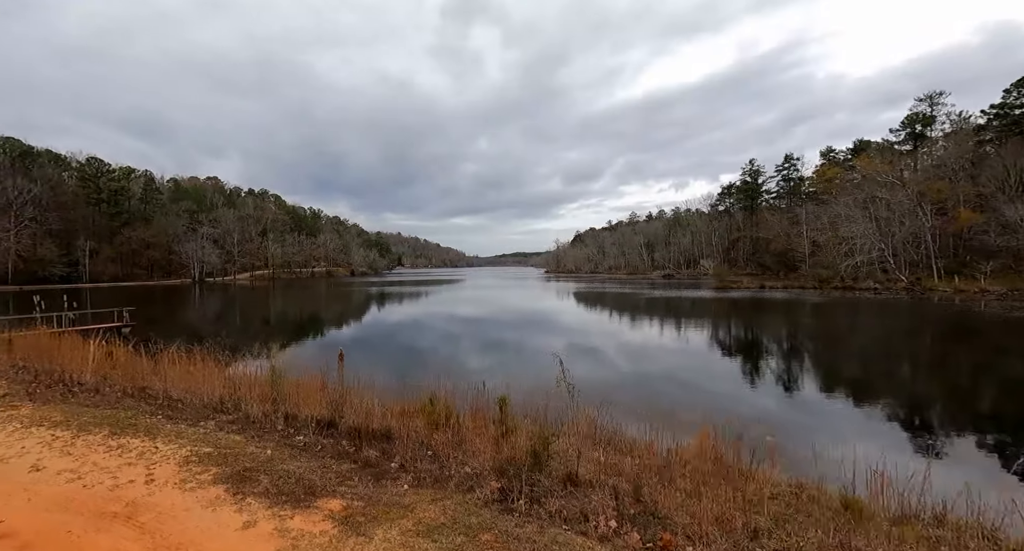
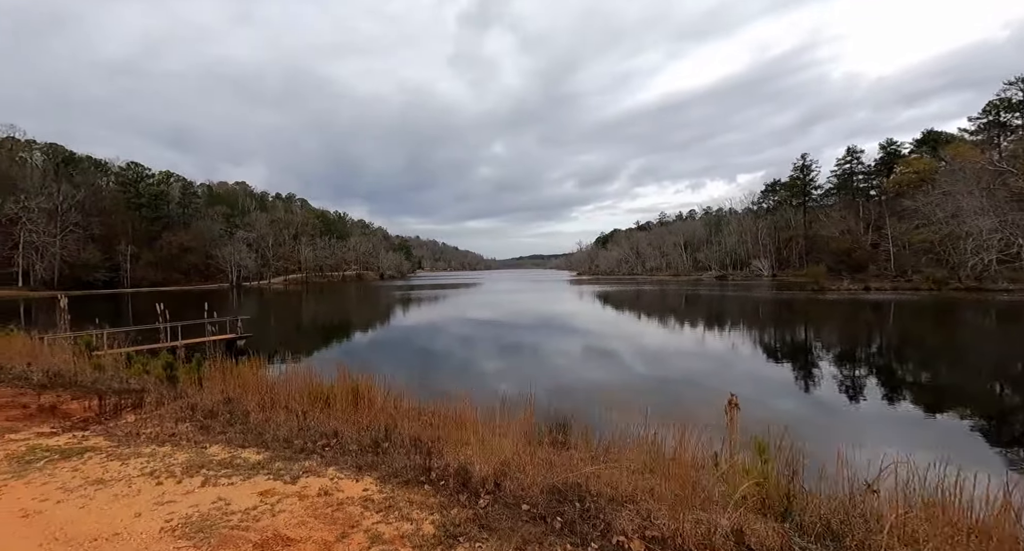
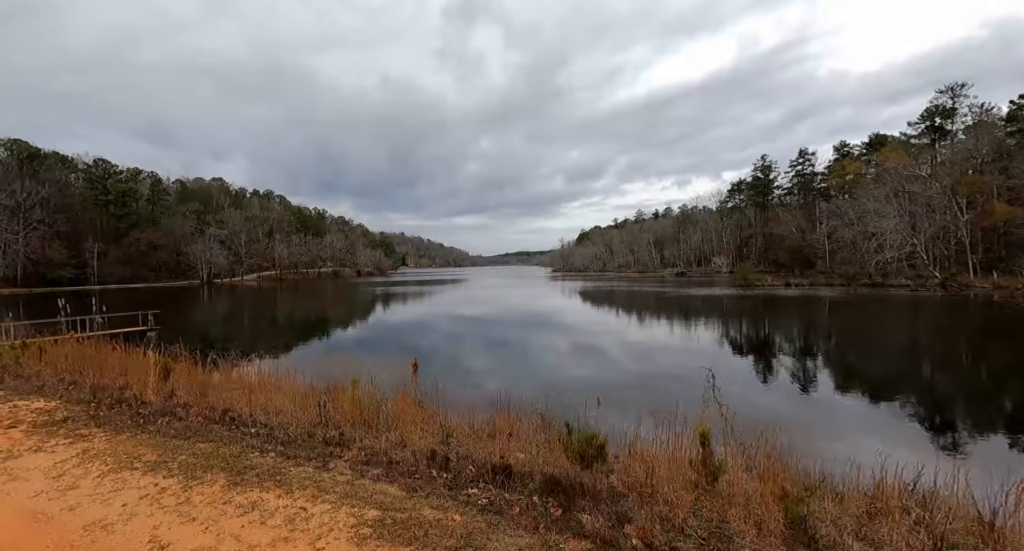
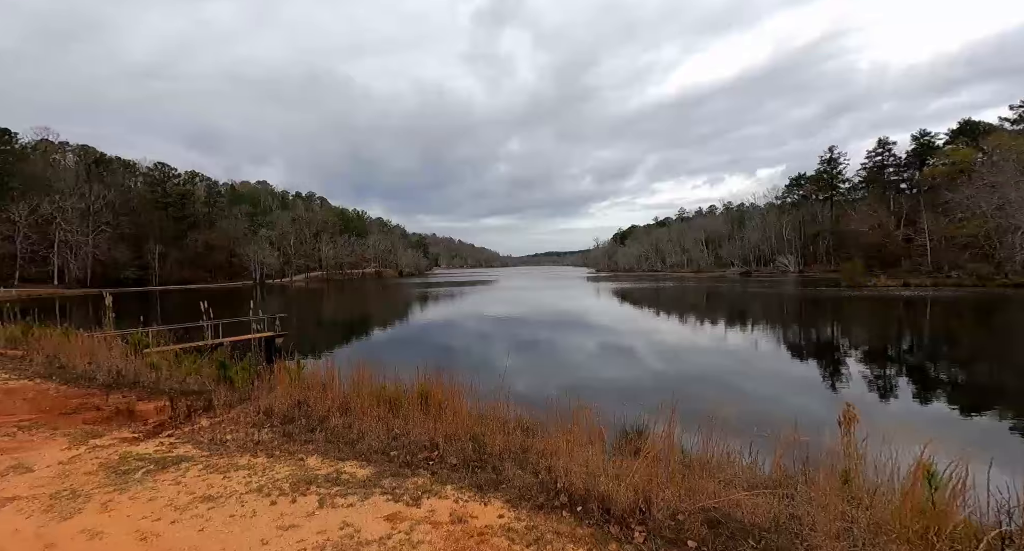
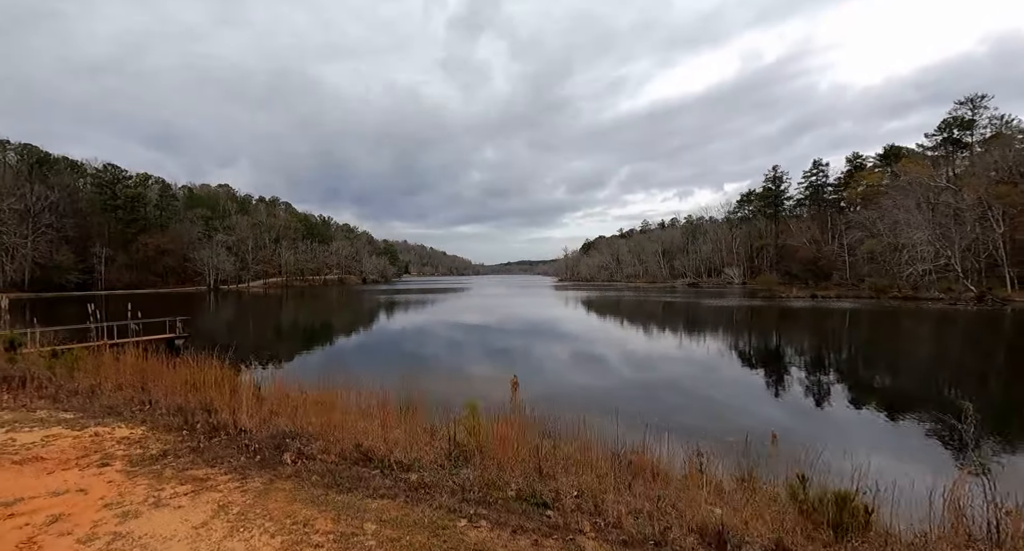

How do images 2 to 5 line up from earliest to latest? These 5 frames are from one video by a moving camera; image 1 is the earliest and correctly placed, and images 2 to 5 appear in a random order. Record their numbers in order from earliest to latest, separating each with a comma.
3, 5, 2, 4
